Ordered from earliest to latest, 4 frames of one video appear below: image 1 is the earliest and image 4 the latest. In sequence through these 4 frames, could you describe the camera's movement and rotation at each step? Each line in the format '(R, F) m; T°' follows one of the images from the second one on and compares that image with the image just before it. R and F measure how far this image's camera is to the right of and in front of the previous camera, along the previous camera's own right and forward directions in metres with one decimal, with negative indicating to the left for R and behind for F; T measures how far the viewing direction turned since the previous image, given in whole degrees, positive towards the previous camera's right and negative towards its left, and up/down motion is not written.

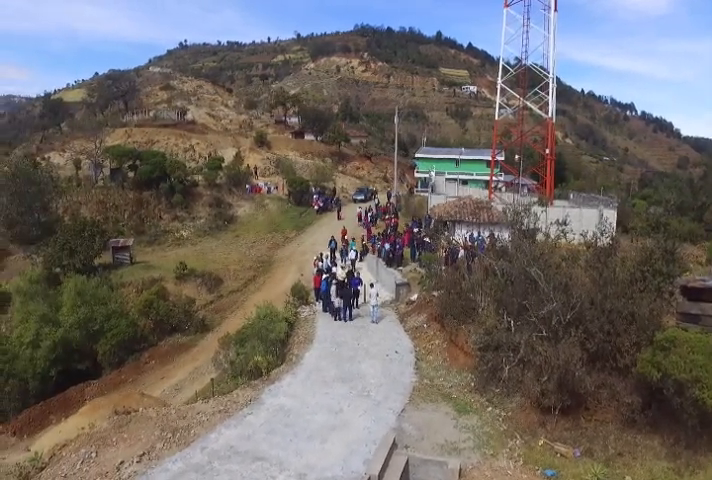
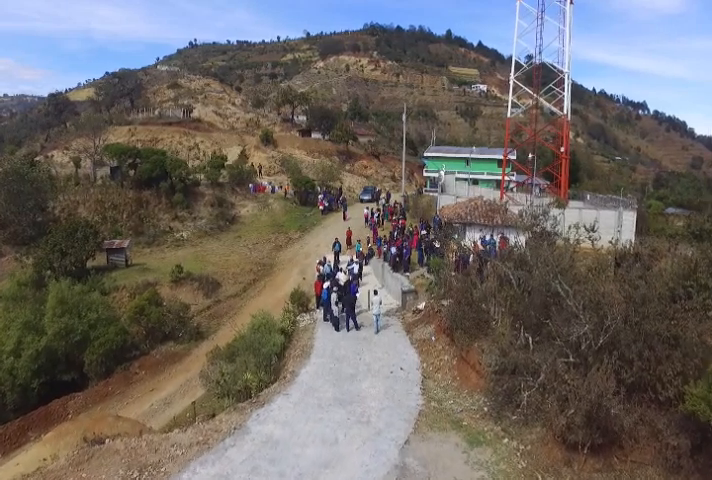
(+0.2, +1.3) m; -1°
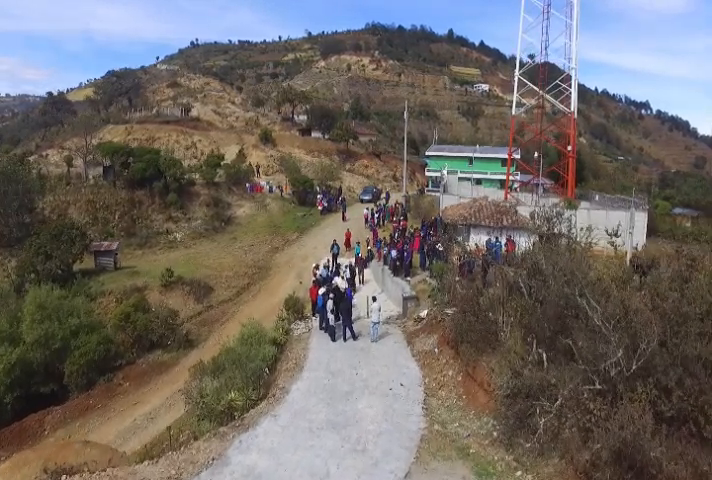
(+0.1, +1.1) m; 0°
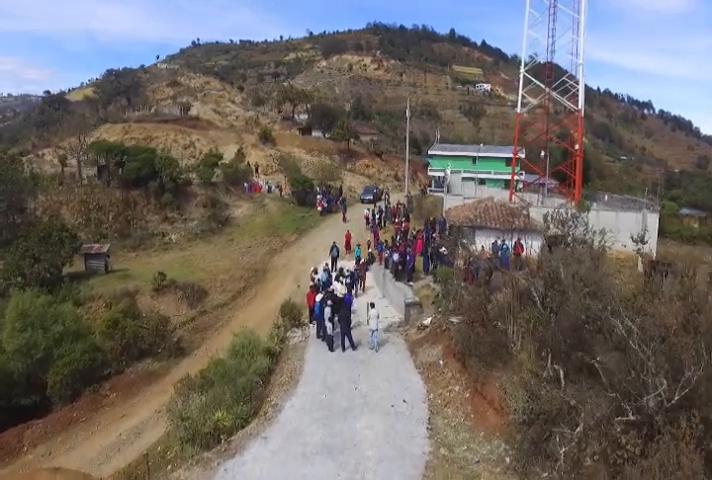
(0.0, +0.9) m; 0°
